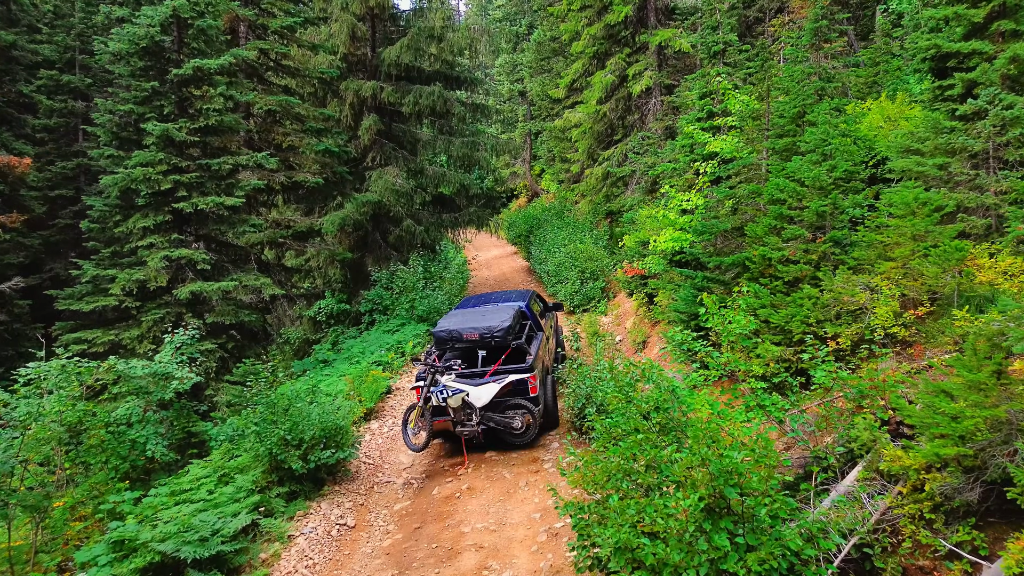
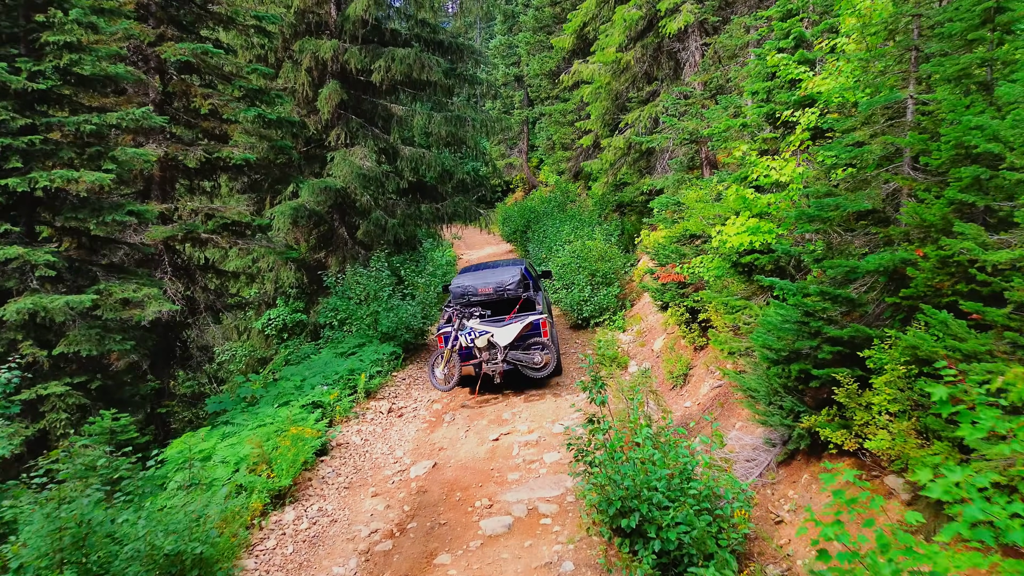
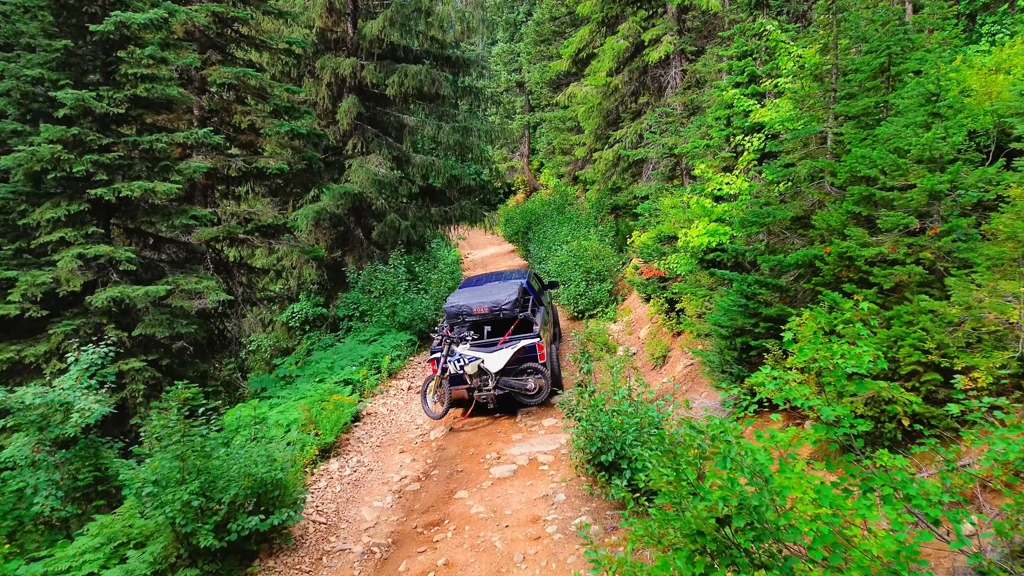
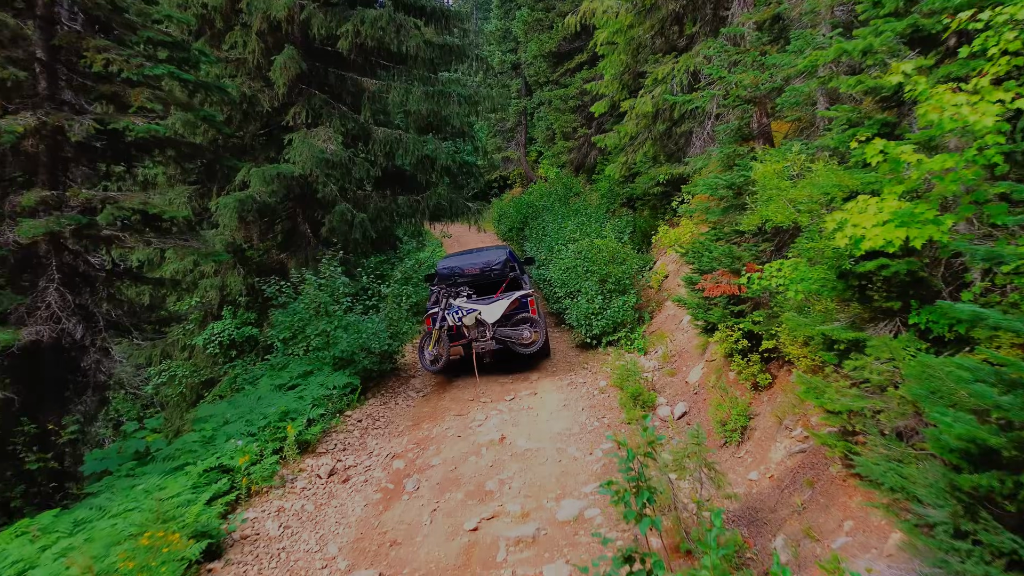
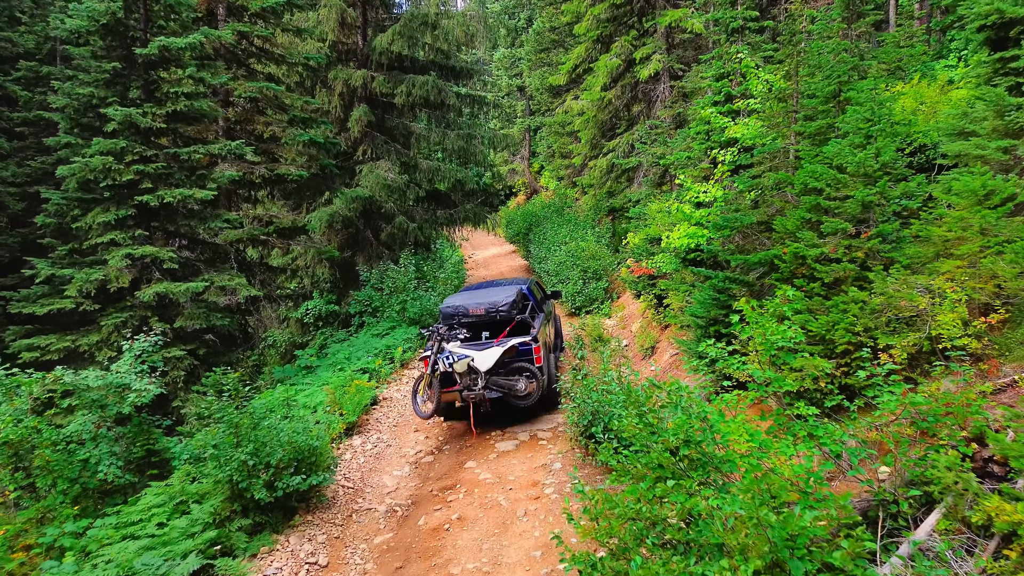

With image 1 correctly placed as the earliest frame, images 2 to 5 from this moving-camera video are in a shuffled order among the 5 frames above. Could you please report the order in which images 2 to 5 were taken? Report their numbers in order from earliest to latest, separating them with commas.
5, 3, 2, 4
